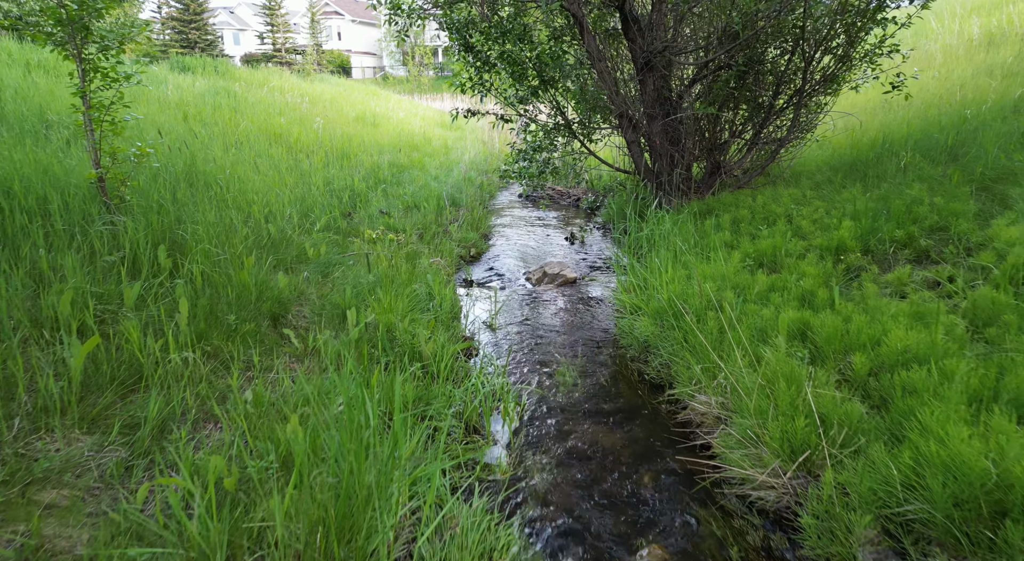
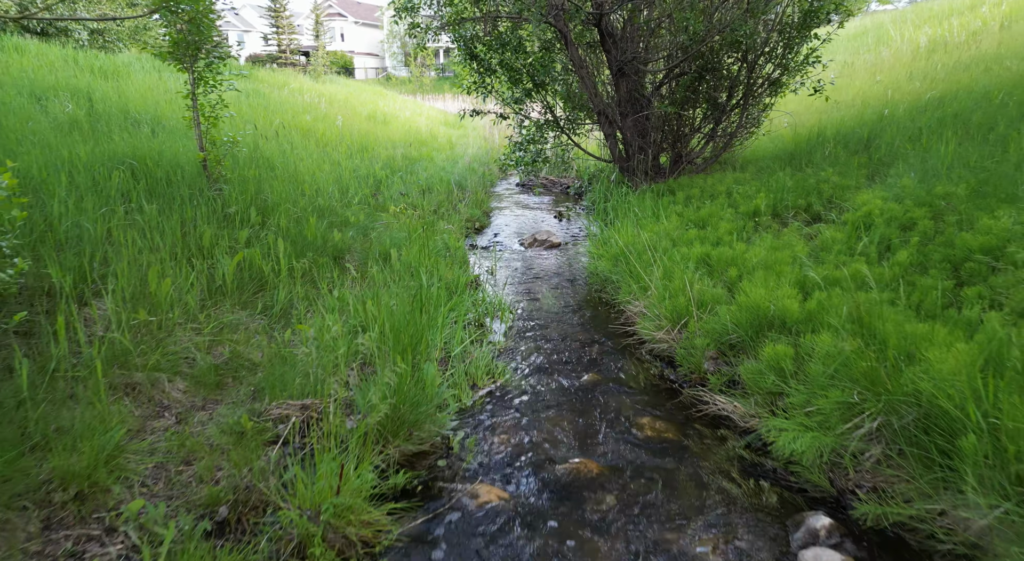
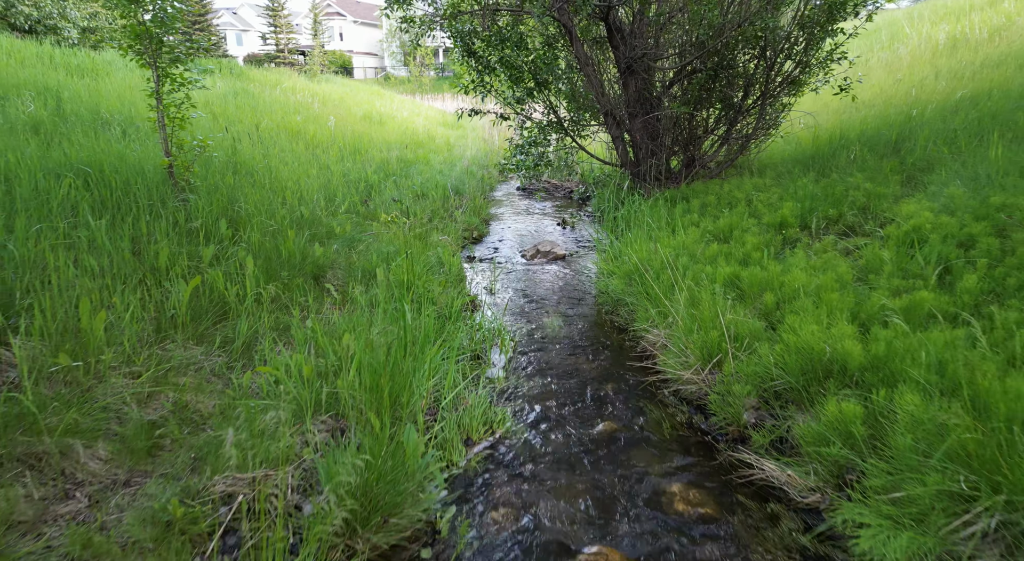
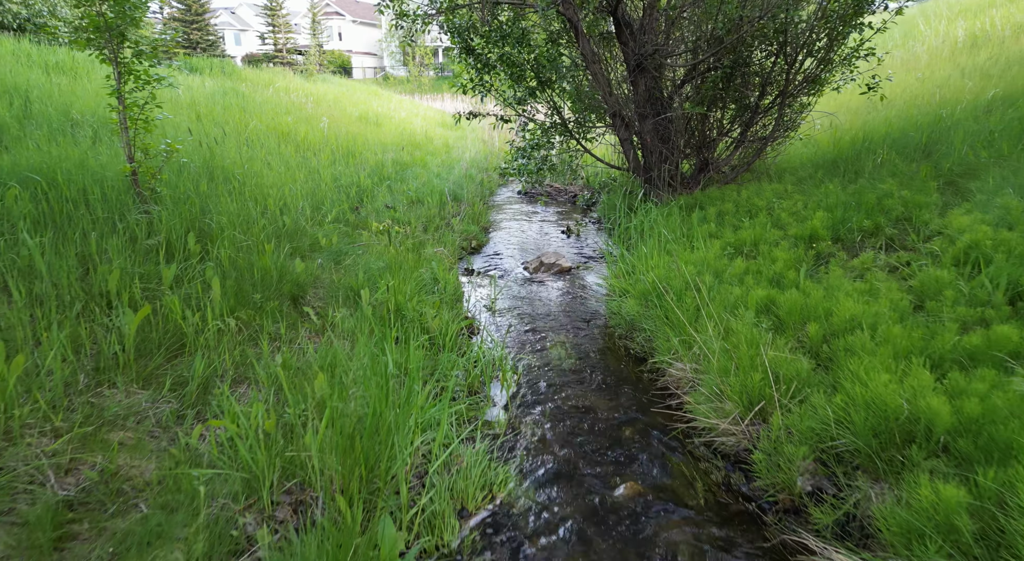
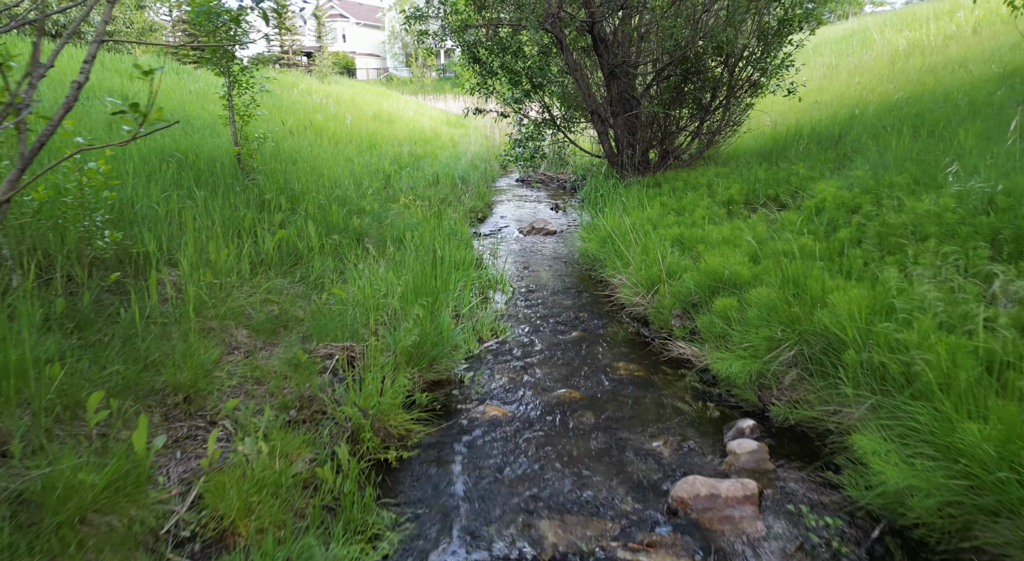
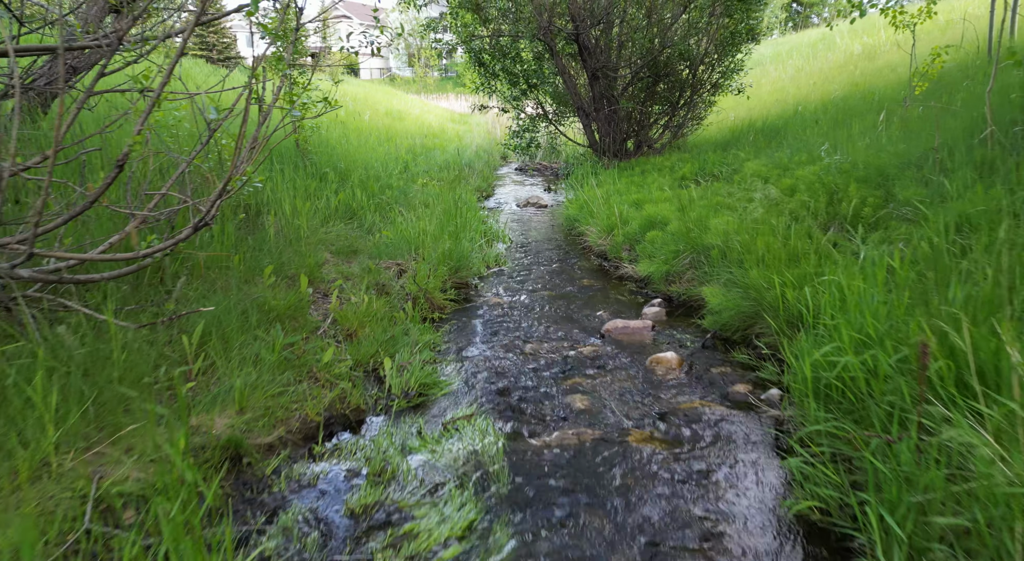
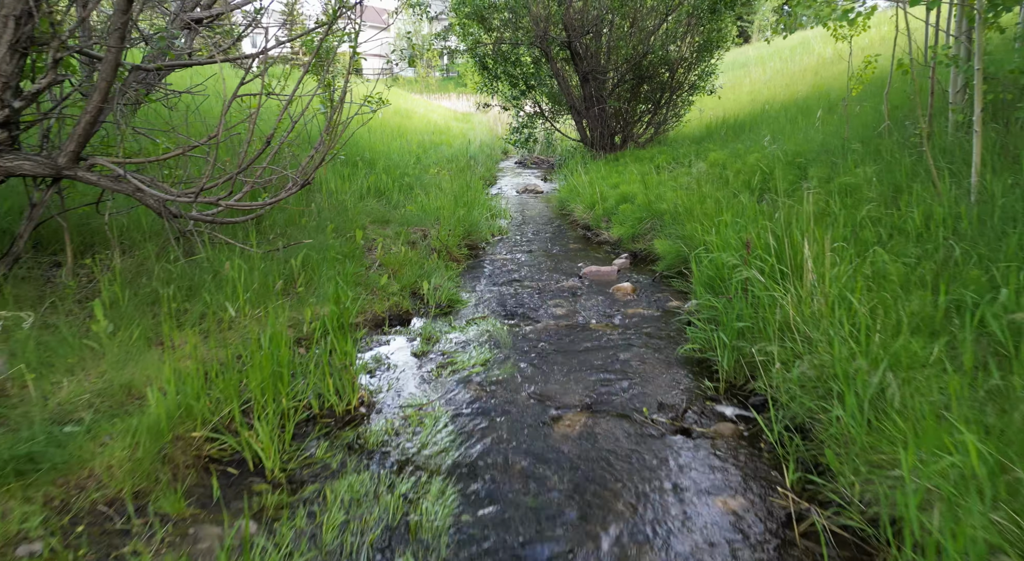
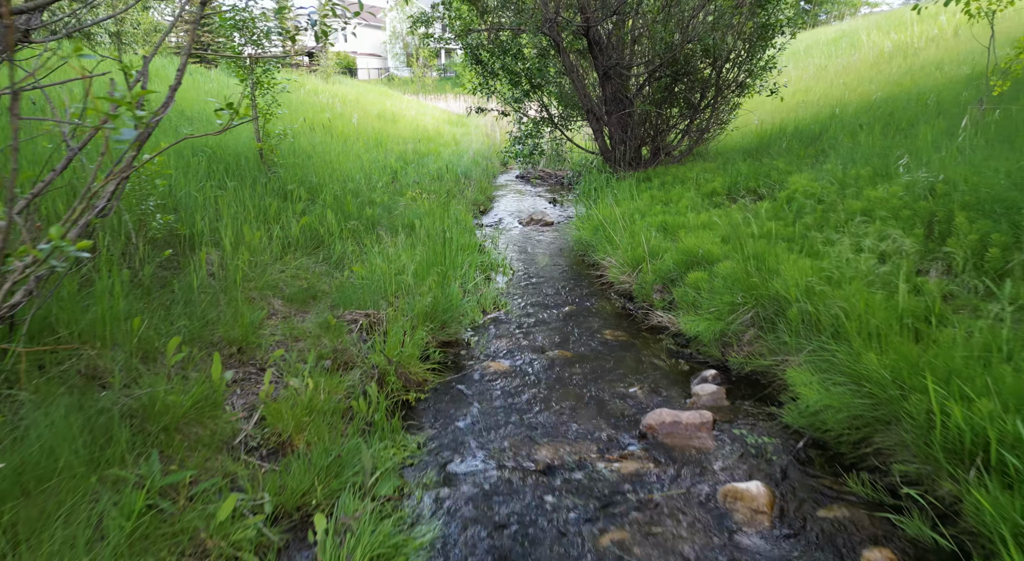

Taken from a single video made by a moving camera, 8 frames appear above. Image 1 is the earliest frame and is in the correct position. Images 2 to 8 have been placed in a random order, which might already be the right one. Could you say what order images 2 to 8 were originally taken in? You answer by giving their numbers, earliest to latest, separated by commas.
4, 3, 2, 5, 8, 6, 7
